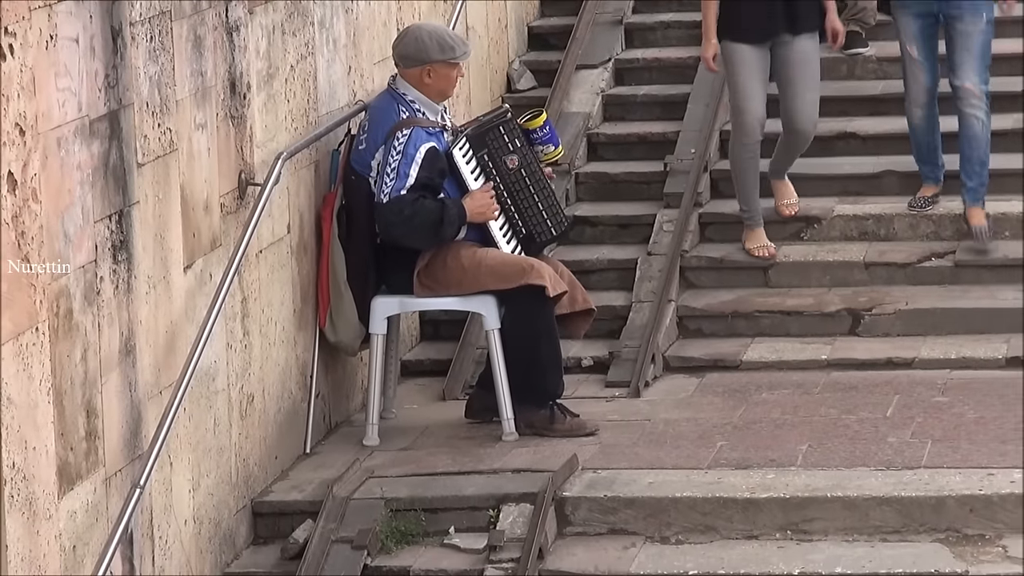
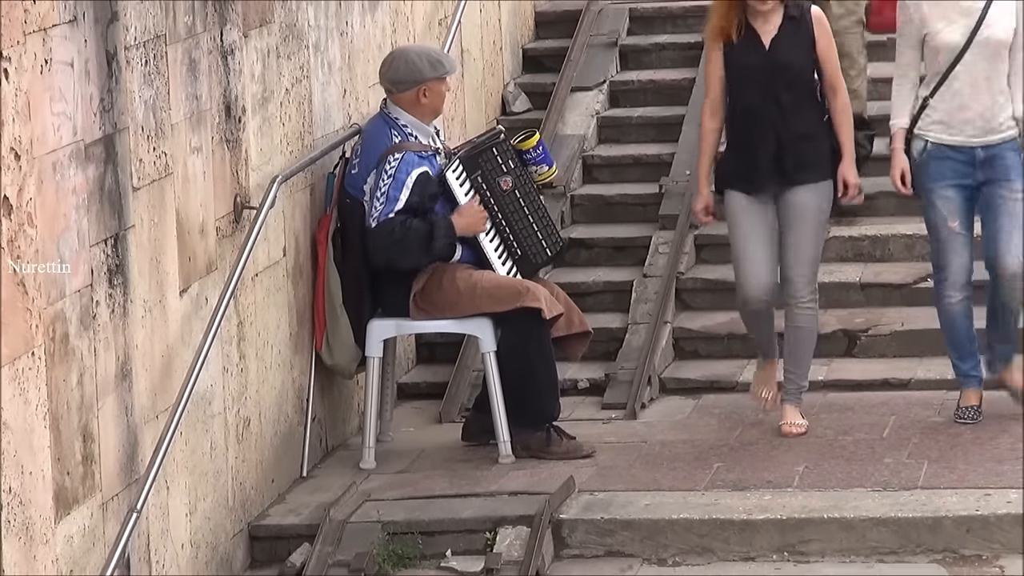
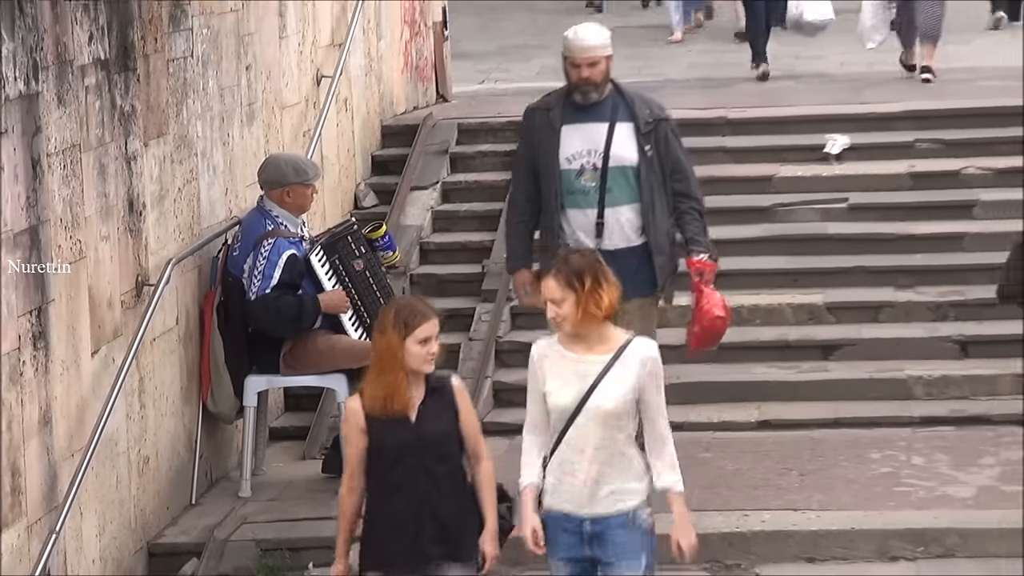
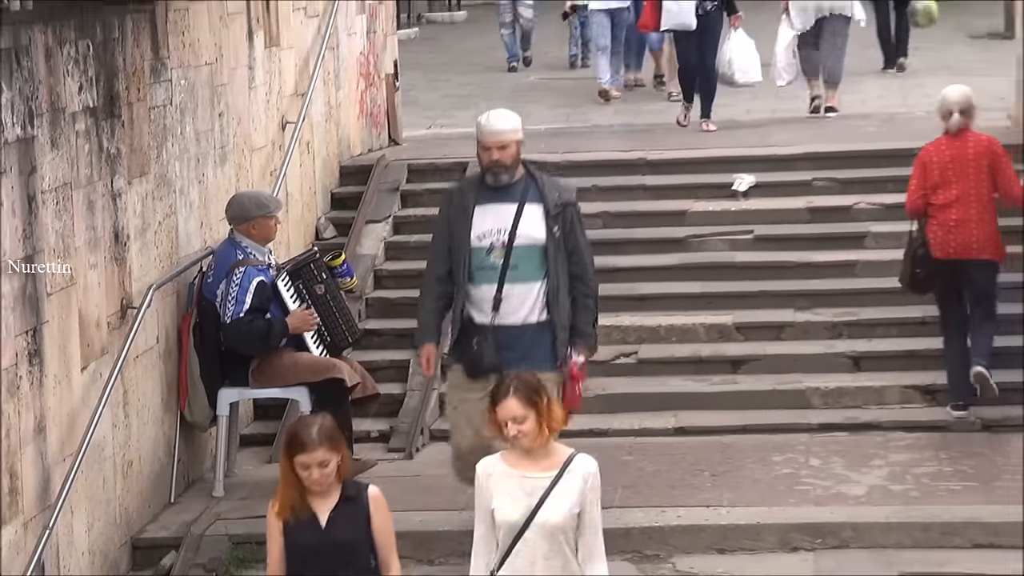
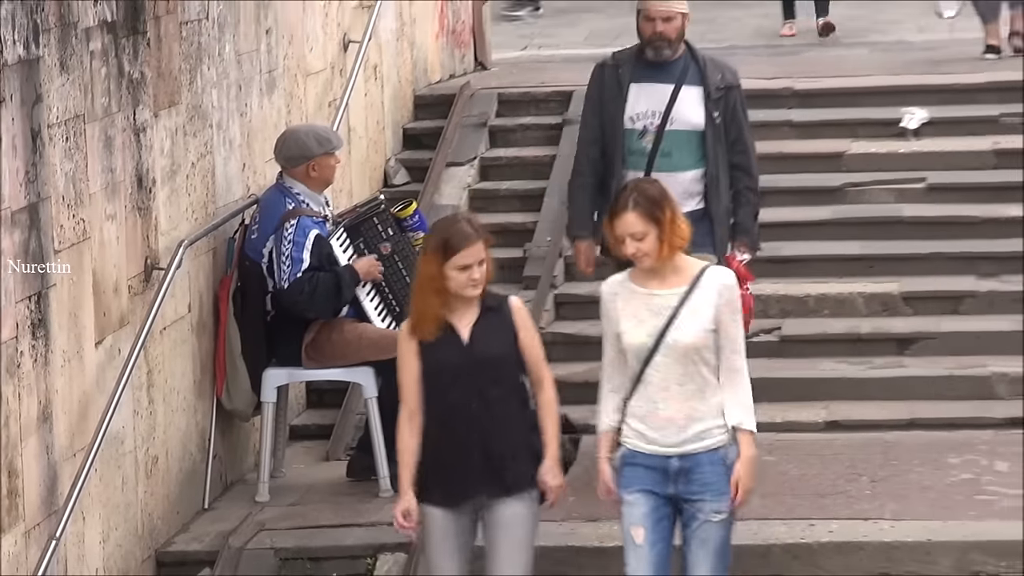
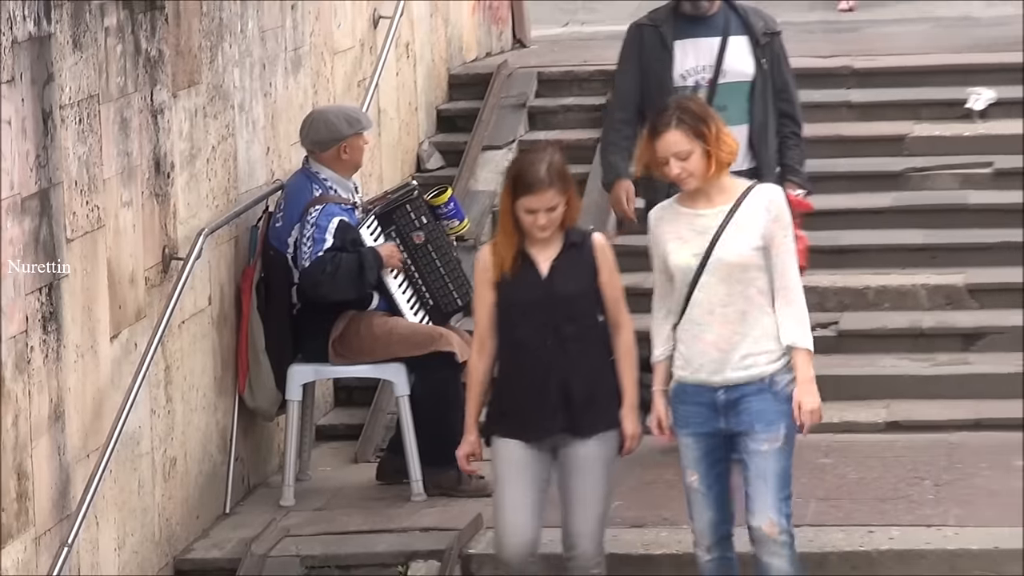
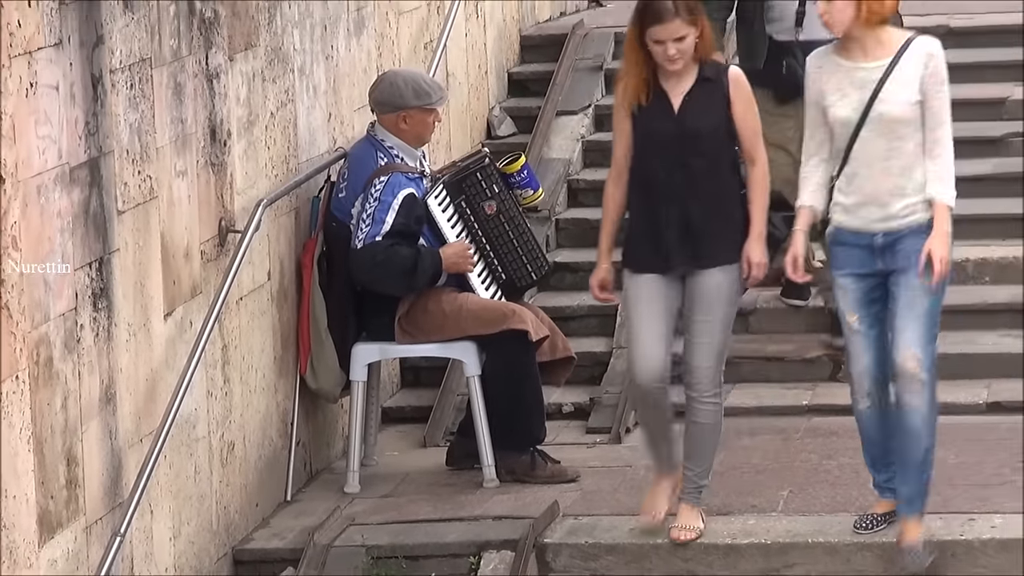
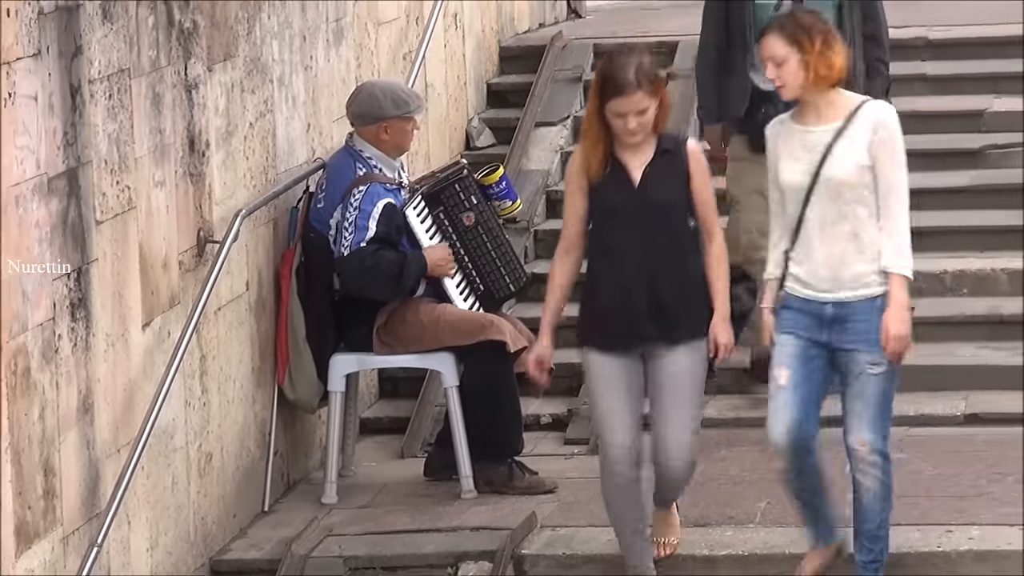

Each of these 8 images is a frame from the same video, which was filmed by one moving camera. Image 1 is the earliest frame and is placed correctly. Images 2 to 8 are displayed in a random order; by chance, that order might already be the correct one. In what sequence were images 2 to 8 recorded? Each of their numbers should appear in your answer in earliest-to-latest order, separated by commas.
2, 7, 8, 6, 5, 3, 4
